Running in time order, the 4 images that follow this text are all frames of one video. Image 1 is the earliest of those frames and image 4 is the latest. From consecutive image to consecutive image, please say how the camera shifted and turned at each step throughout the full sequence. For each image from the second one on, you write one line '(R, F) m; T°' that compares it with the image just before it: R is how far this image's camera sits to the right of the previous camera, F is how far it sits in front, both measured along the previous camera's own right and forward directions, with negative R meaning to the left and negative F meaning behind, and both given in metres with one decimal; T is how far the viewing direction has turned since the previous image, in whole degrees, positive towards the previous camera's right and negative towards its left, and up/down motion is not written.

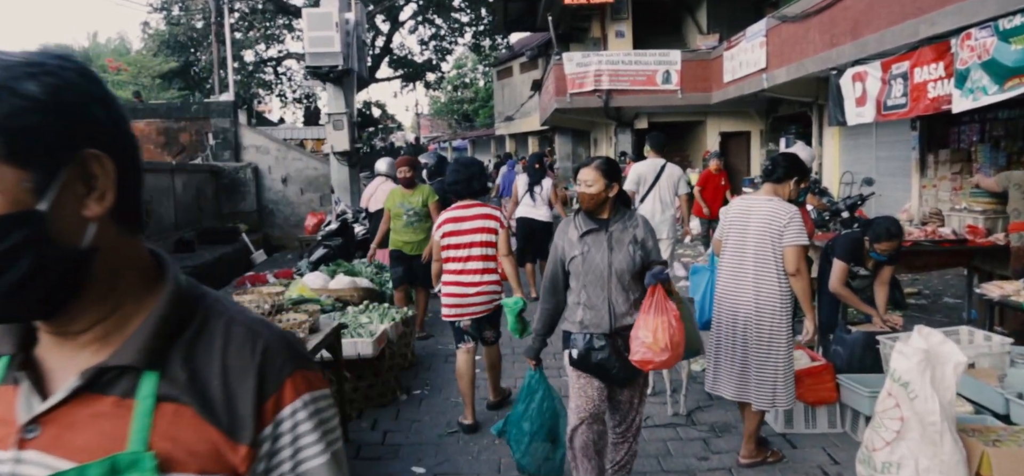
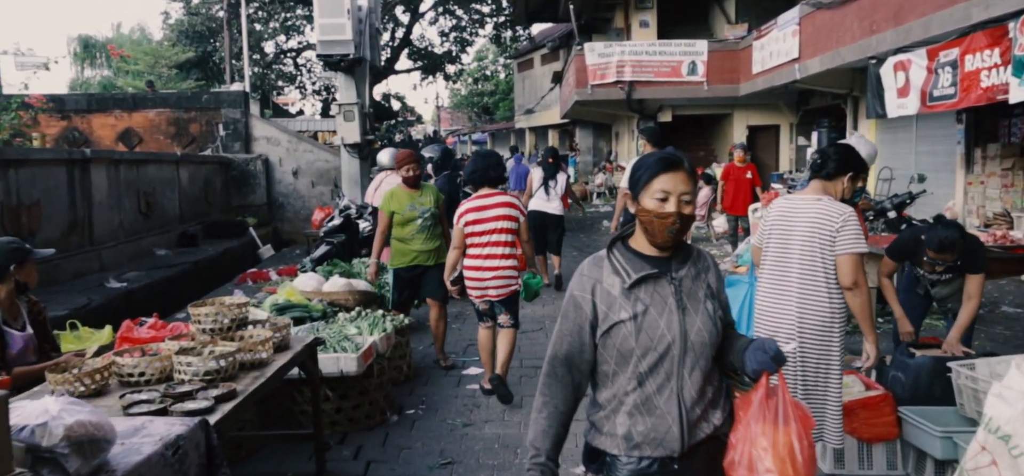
(+0.1, +0.6) m; -2°
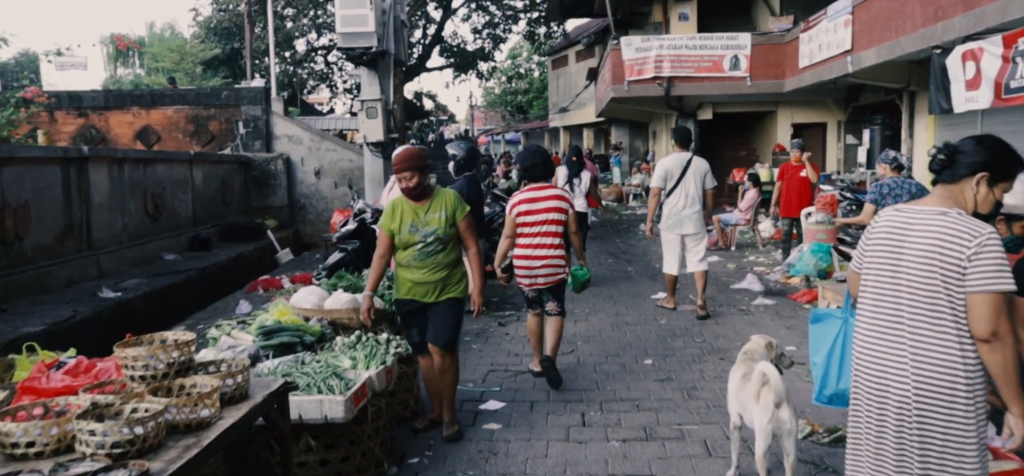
(0.0, +0.8) m; -3°
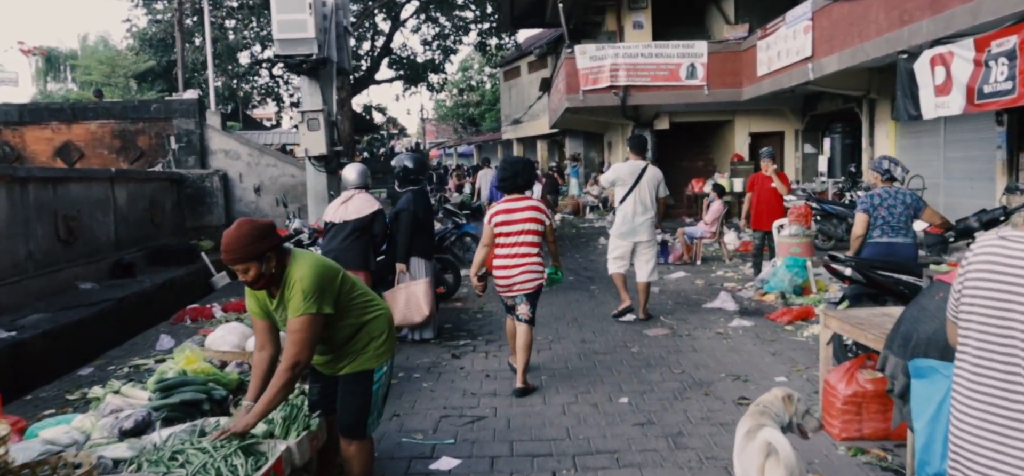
(0.0, +0.7) m; +4°
